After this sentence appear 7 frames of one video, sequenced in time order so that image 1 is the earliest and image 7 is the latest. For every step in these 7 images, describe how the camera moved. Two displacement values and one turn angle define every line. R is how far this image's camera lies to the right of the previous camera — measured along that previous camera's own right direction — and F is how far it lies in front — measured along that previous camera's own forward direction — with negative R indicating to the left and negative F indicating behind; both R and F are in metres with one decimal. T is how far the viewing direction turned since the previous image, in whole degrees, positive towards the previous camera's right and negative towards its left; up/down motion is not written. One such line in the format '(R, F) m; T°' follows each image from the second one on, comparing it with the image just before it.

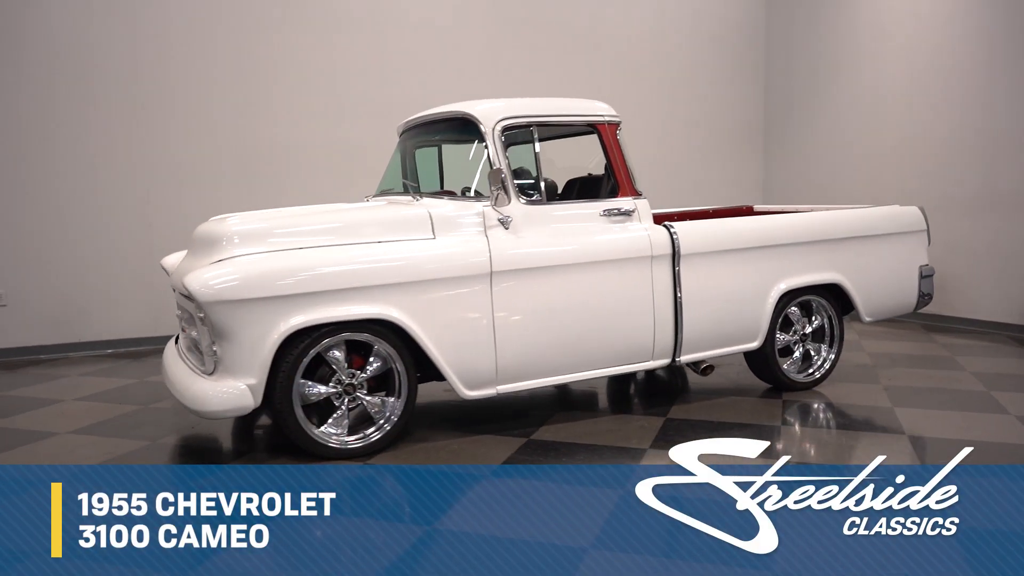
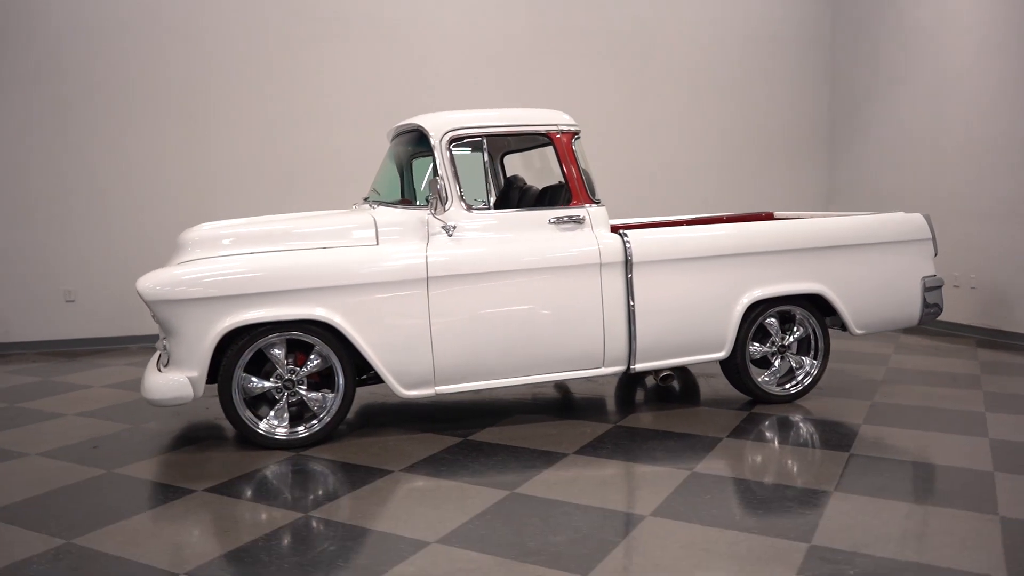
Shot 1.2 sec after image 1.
(+0.9, 0.0) m; -9°
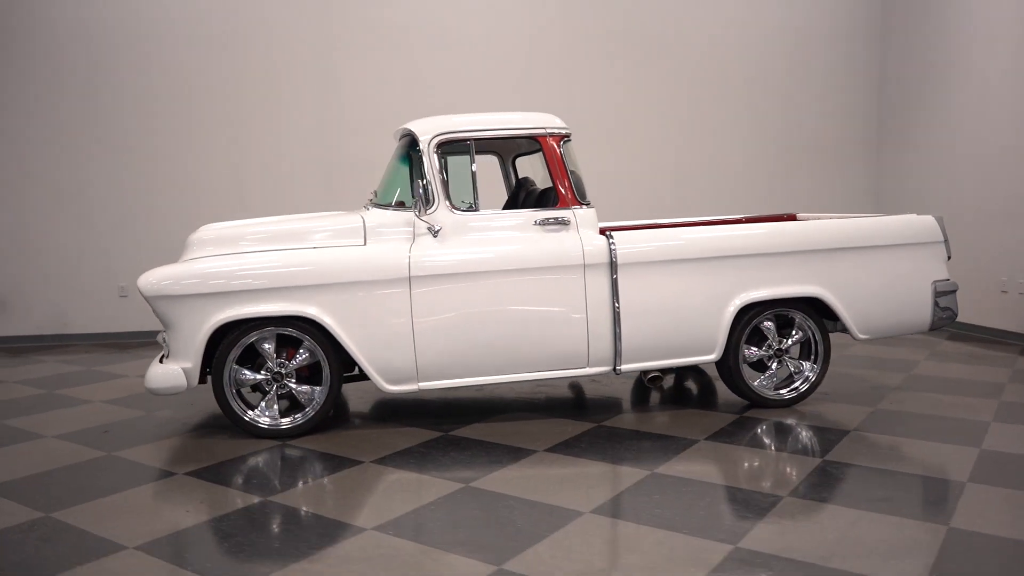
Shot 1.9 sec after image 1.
(+0.5, -0.1) m; -6°
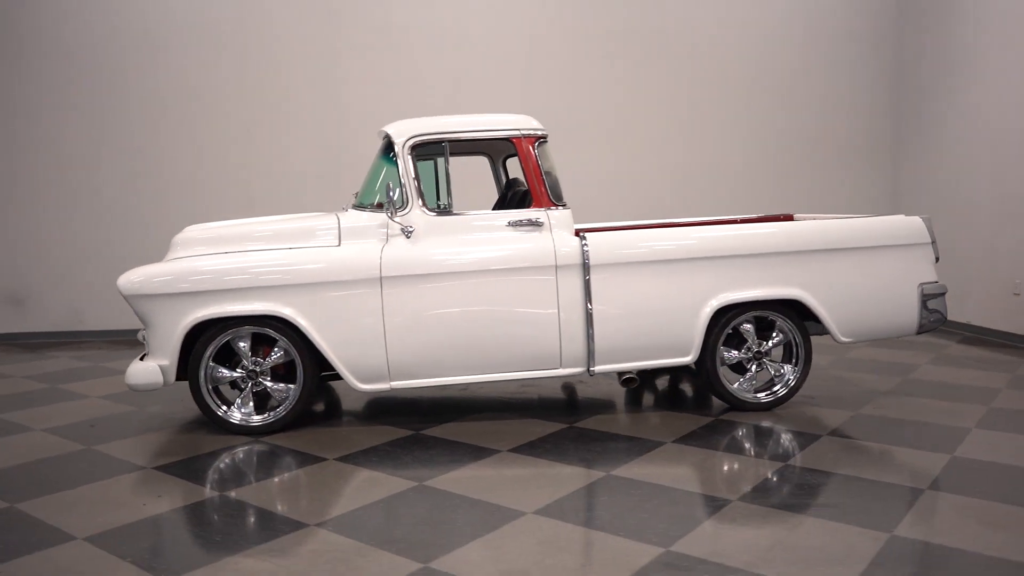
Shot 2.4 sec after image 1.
(+0.4, 0.0) m; -3°
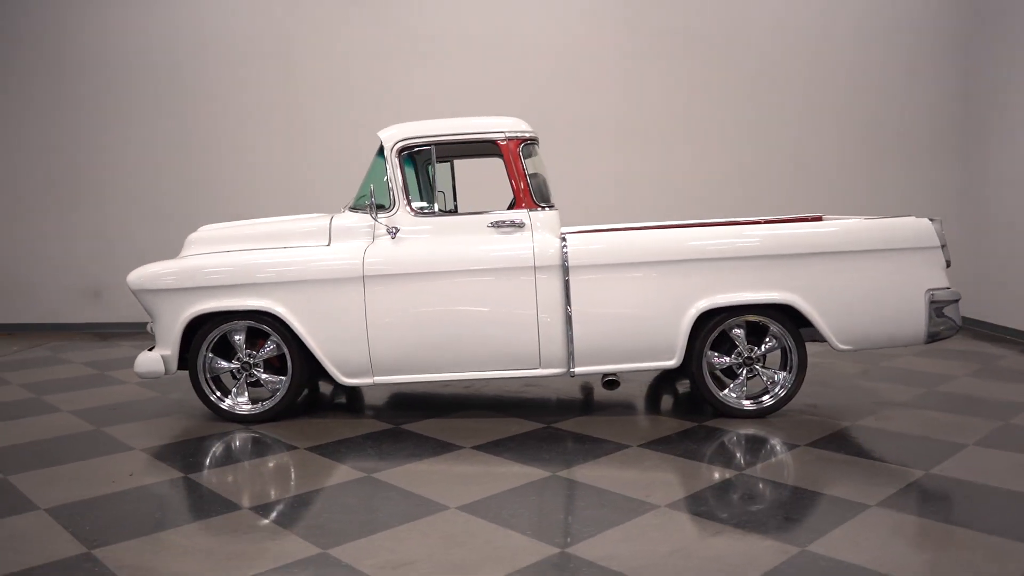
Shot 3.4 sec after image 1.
(+0.7, 0.0) m; -8°
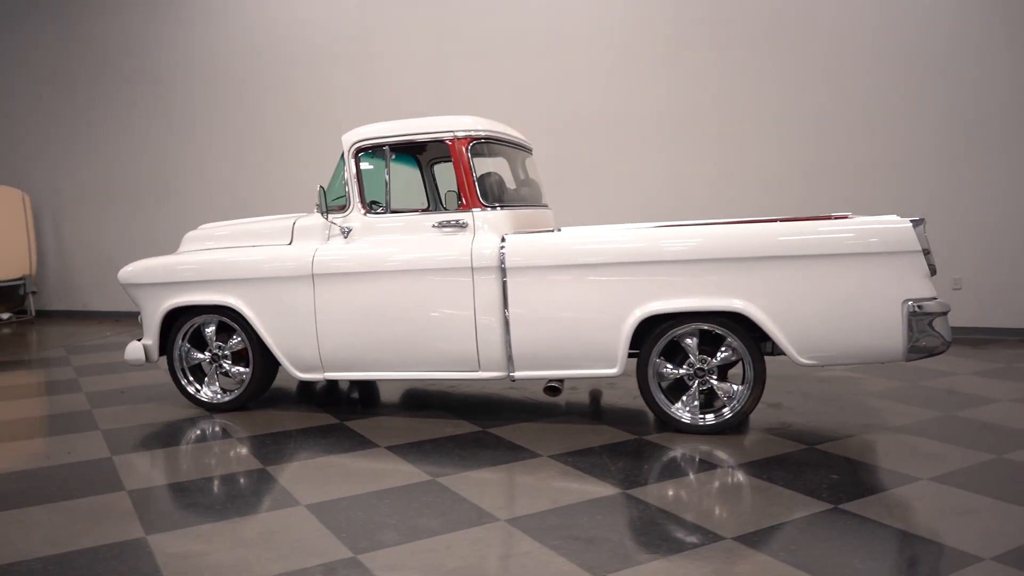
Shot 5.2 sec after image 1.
(+1.2, +0.2) m; -12°
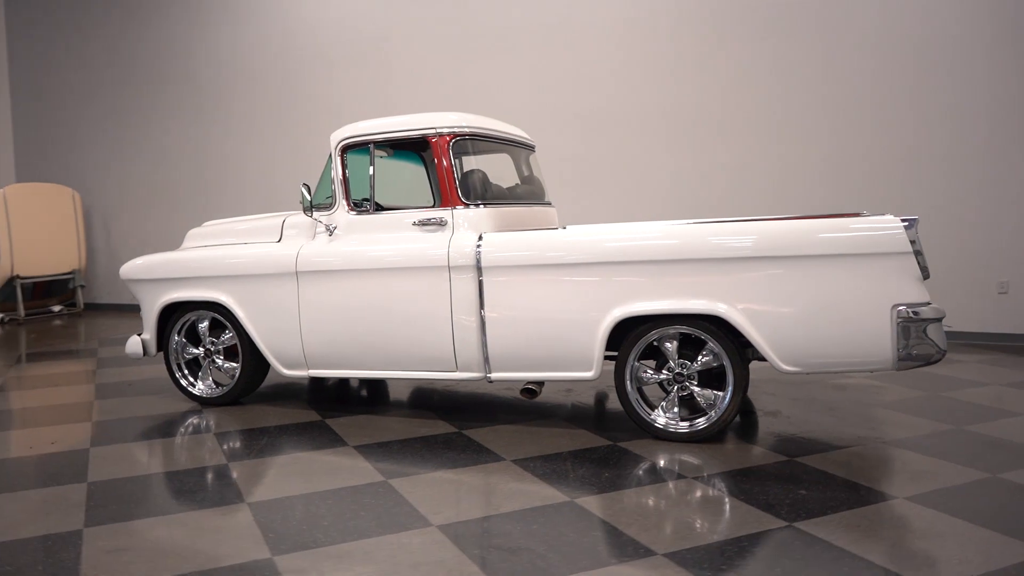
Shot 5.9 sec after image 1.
(+0.5, +0.1) m; -5°
